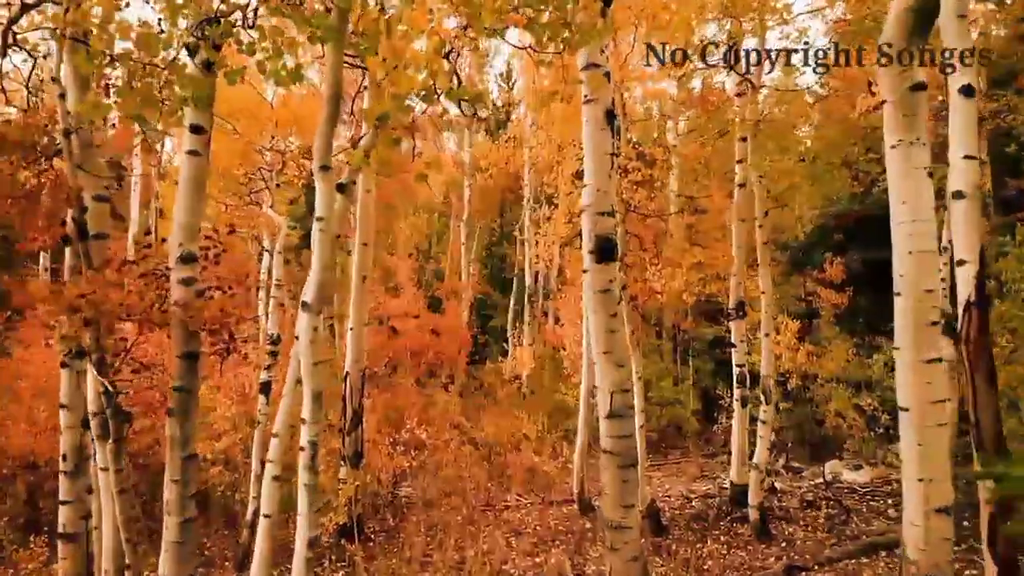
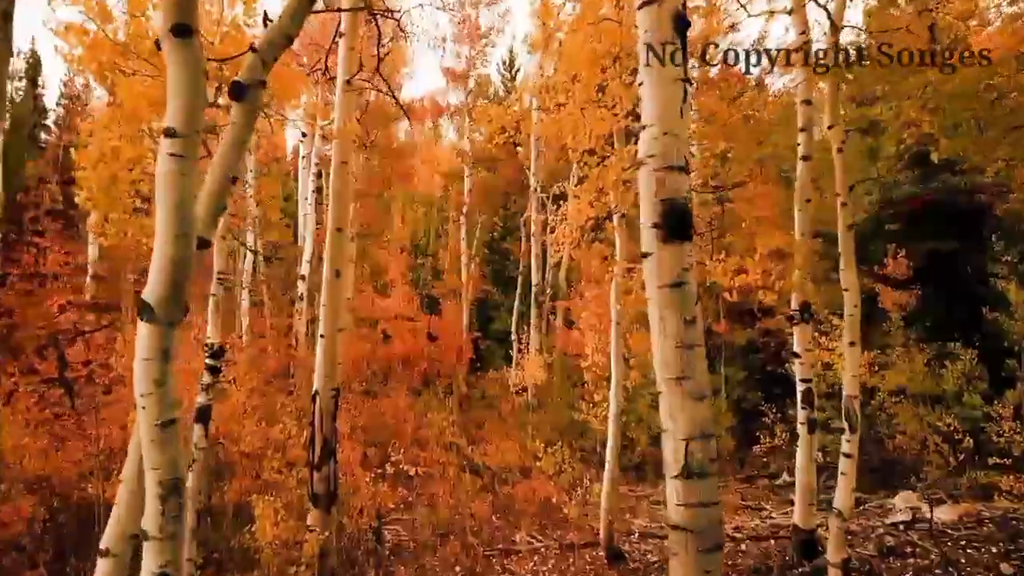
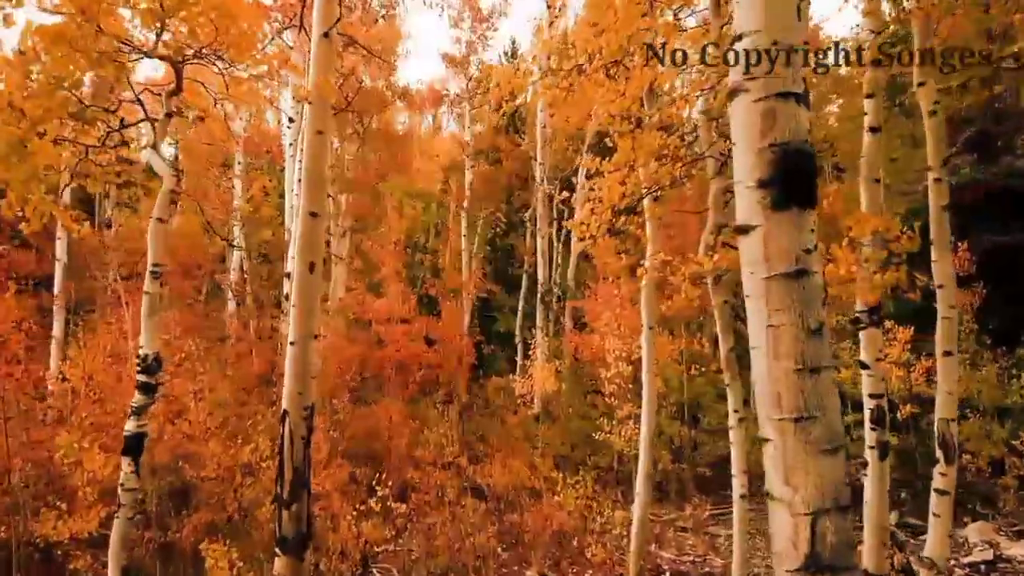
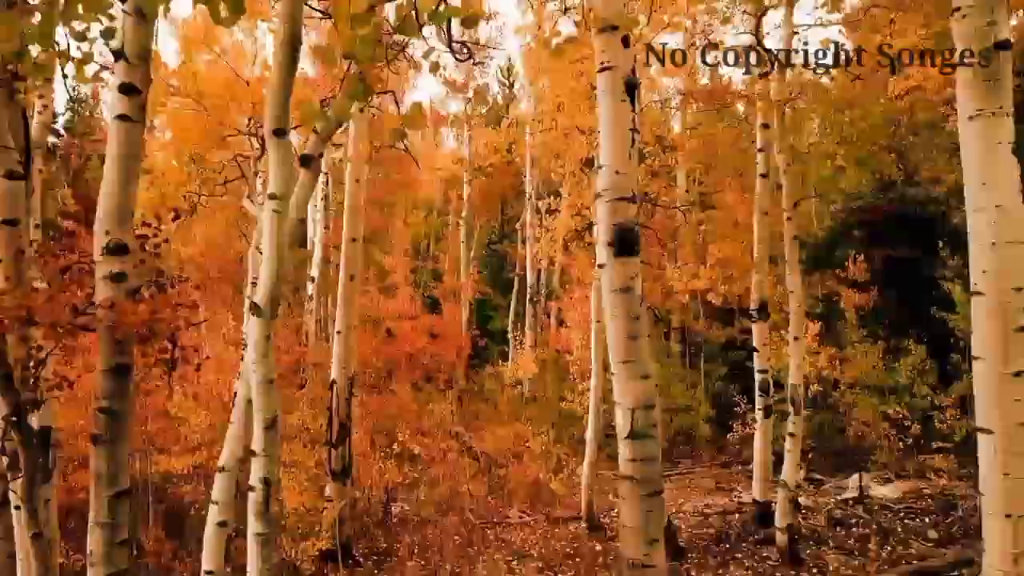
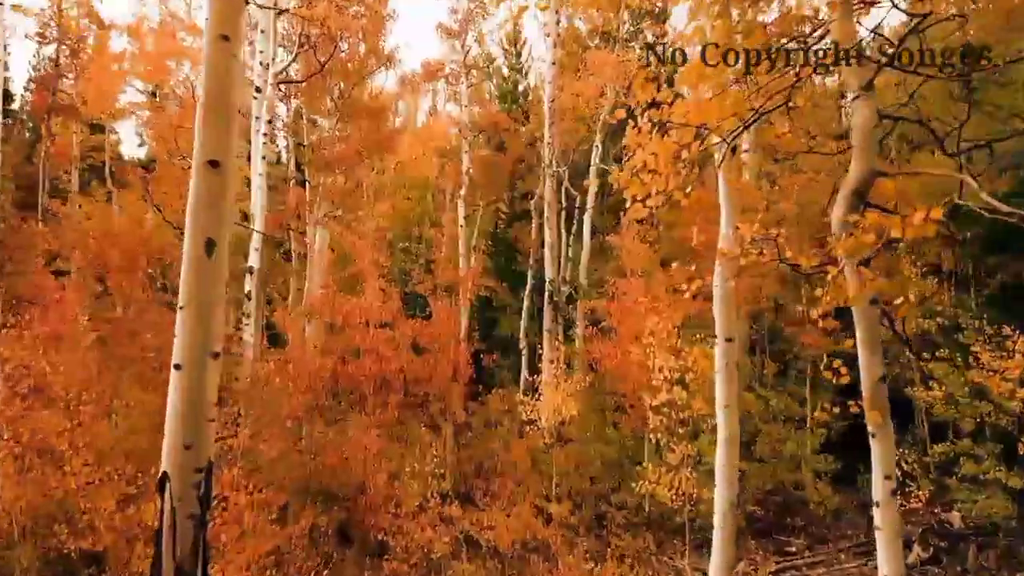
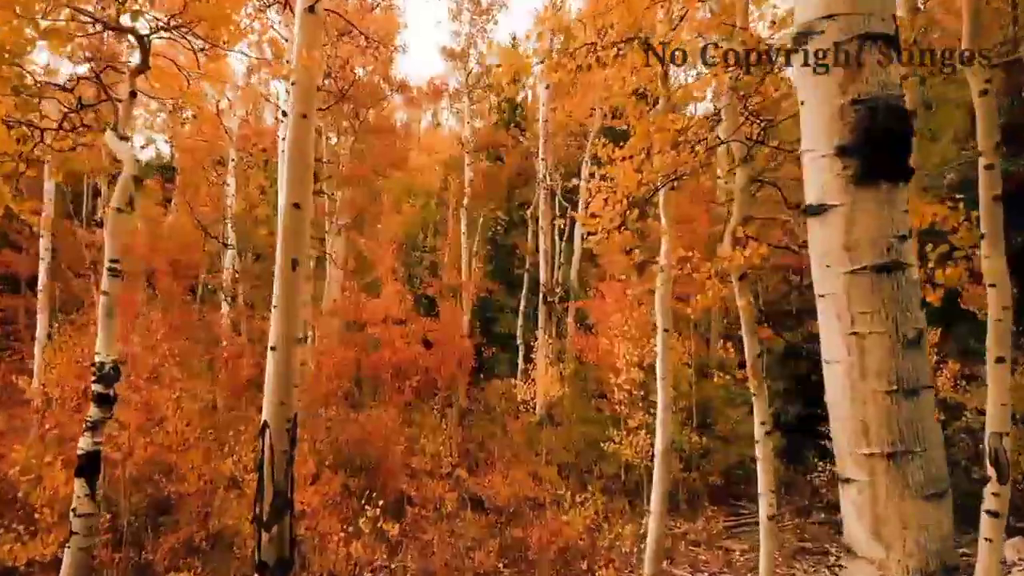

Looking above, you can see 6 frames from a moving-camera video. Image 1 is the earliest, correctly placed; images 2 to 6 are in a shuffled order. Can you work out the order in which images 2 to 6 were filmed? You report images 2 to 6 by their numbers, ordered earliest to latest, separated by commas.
4, 2, 3, 6, 5
